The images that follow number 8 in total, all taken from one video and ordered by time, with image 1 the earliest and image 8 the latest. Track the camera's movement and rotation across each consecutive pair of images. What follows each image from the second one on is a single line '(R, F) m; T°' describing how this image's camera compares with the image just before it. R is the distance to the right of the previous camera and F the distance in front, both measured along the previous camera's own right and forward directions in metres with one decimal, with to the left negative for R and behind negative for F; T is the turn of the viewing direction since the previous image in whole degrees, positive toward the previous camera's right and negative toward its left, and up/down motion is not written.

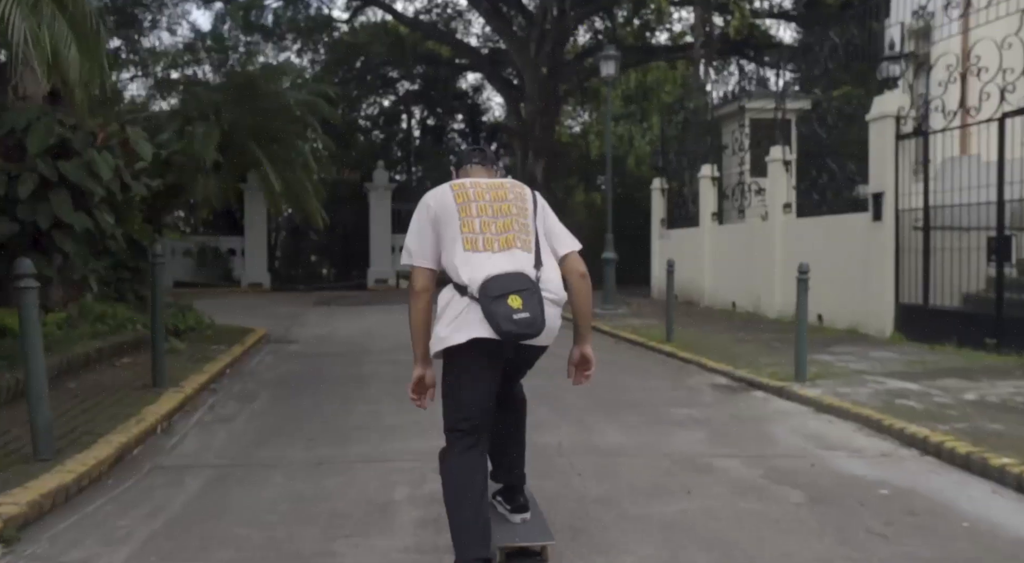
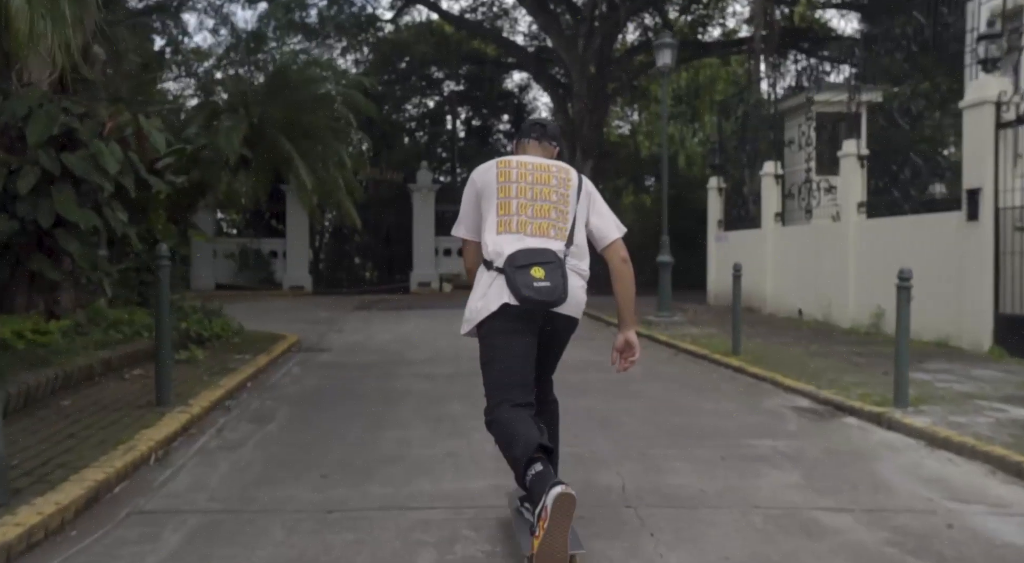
(0.0, +0.9) m; -3°
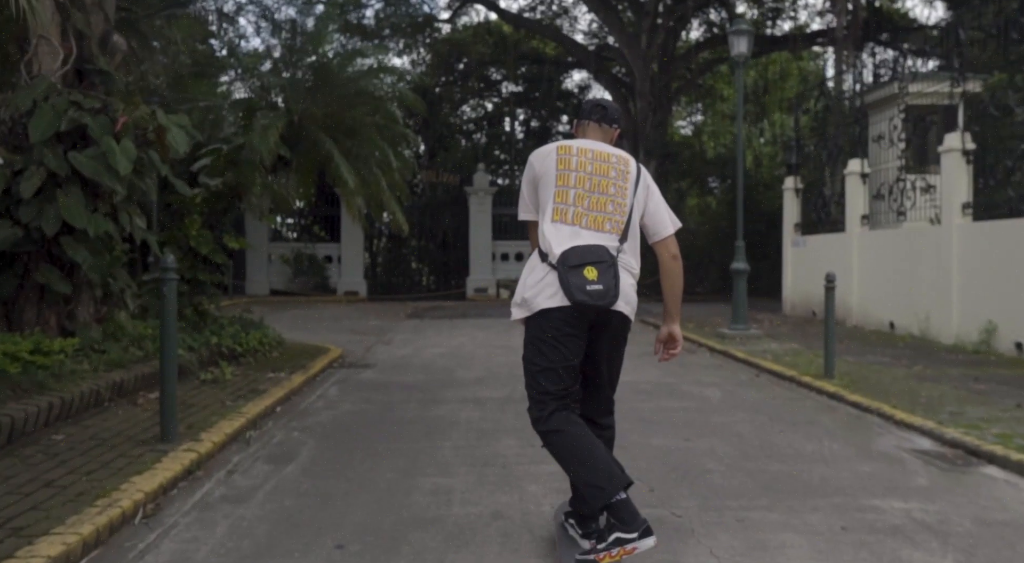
(0.0, +1.0) m; -4°
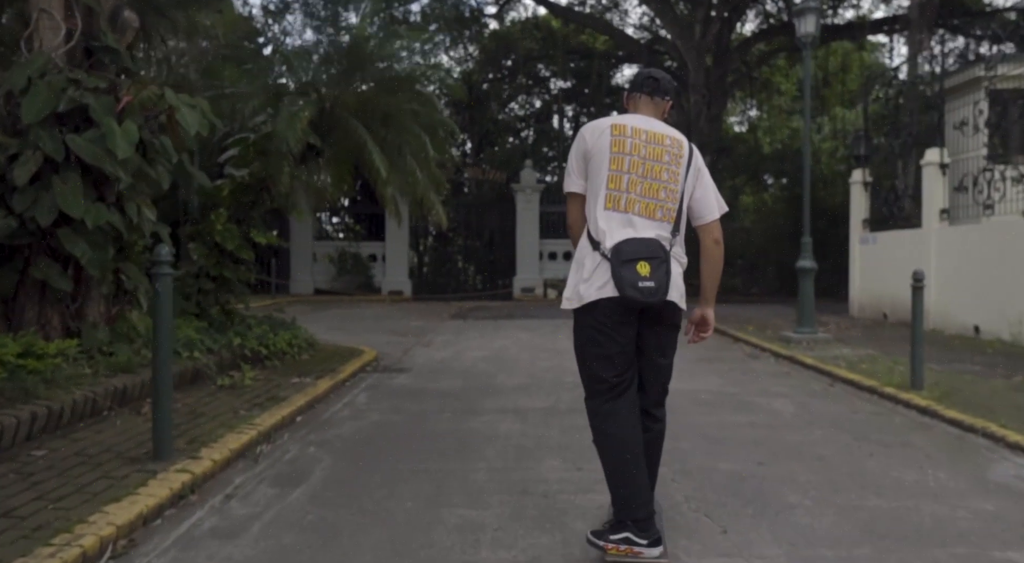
(0.0, +0.8) m; -3°
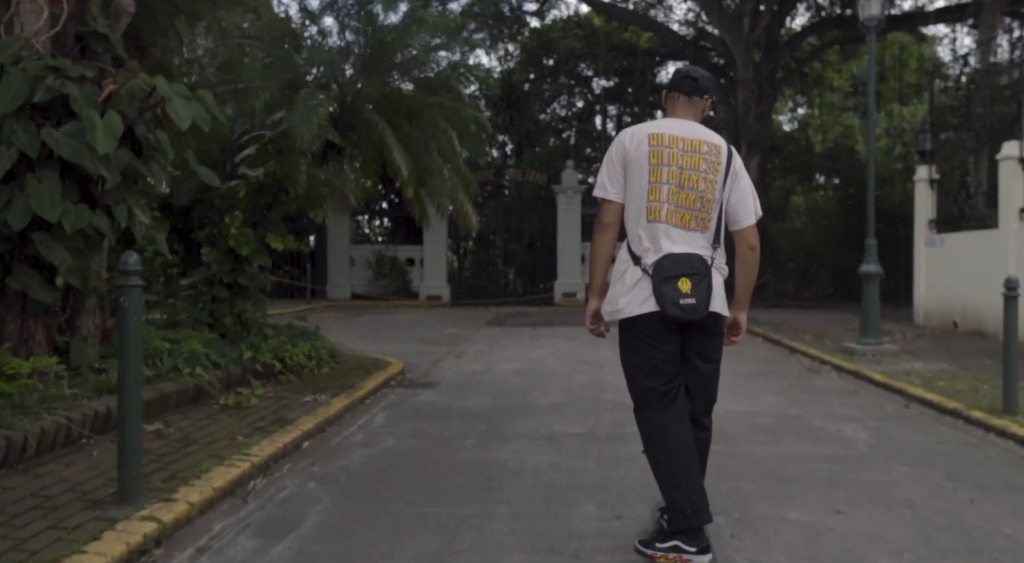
(+0.1, +0.7) m; -3°
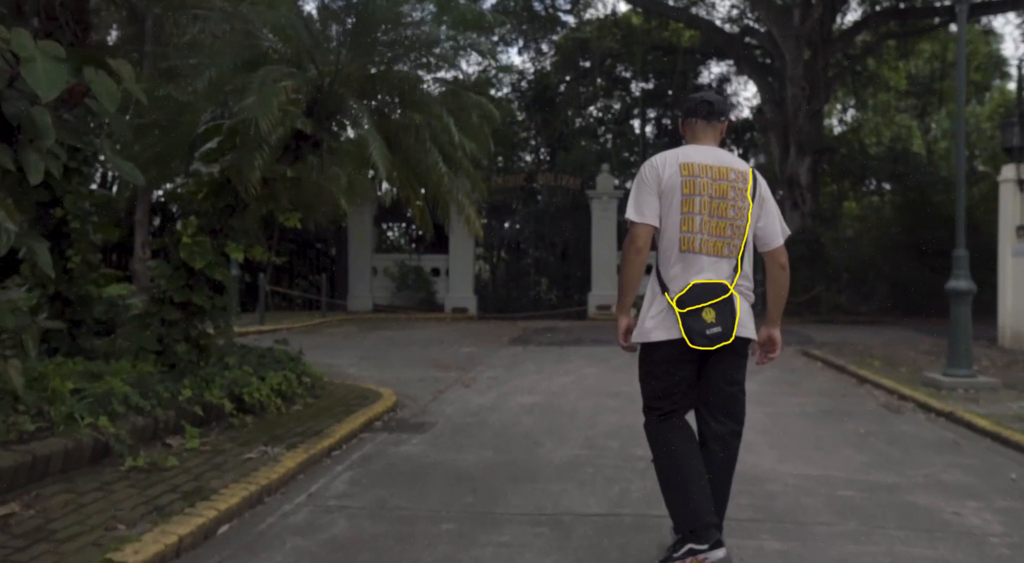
(+0.3, +1.6) m; -3°
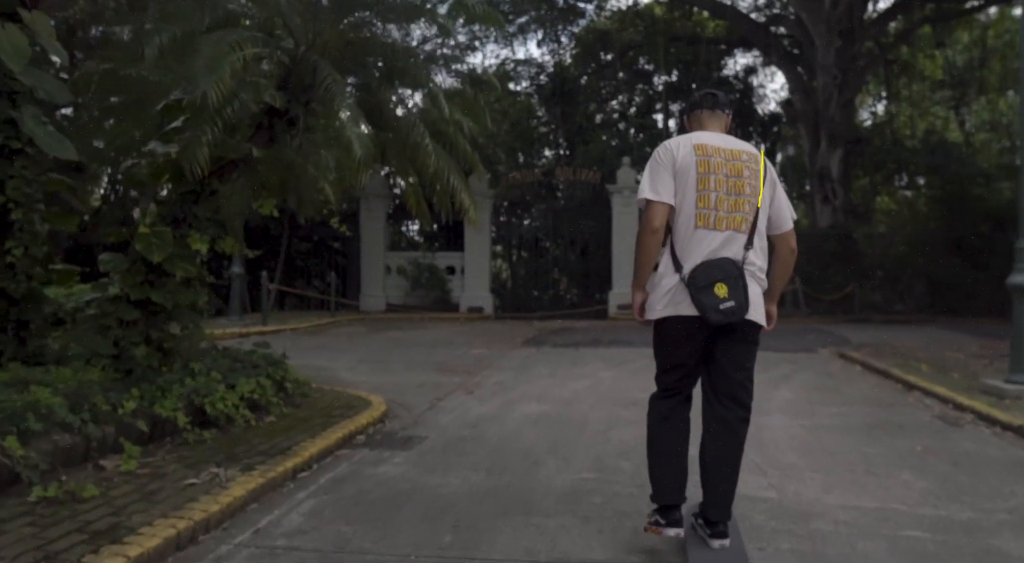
(+0.2, +0.9) m; -2°
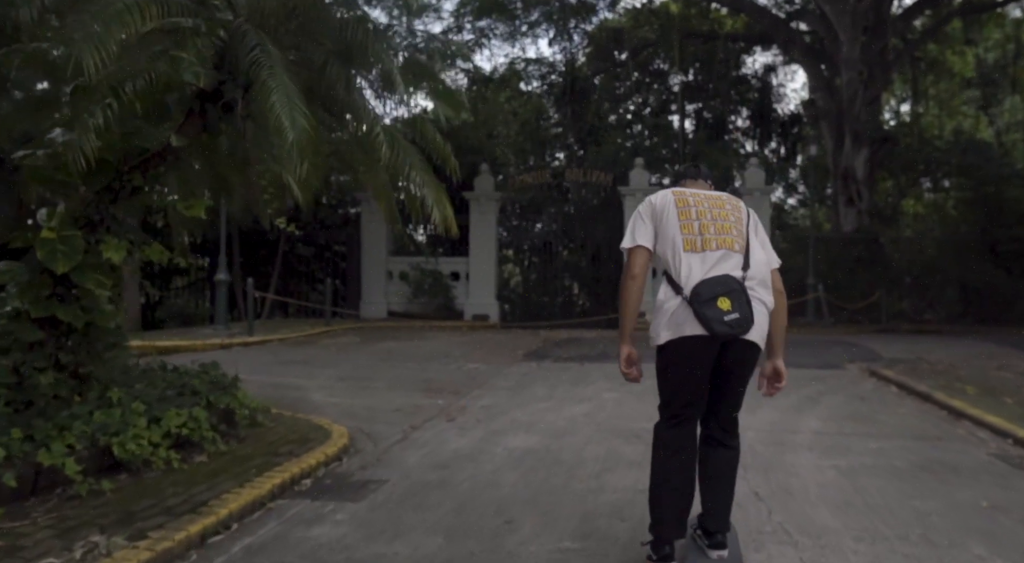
(+0.3, +1.1) m; -1°
